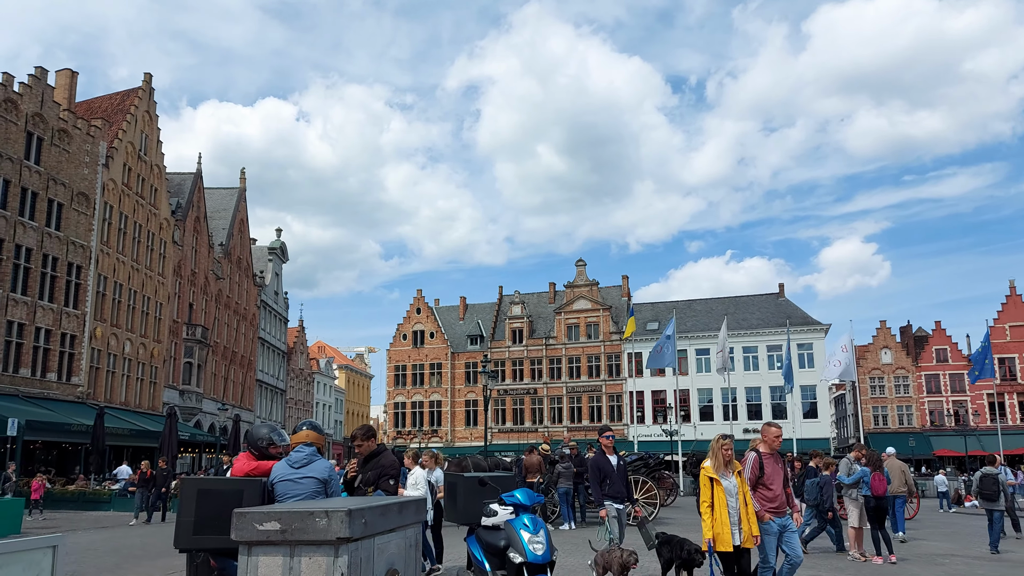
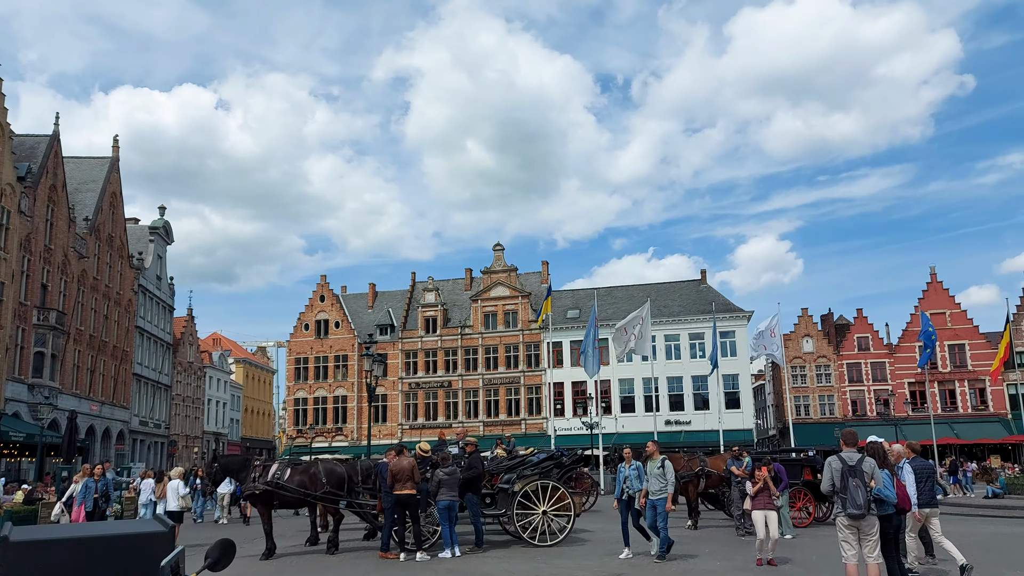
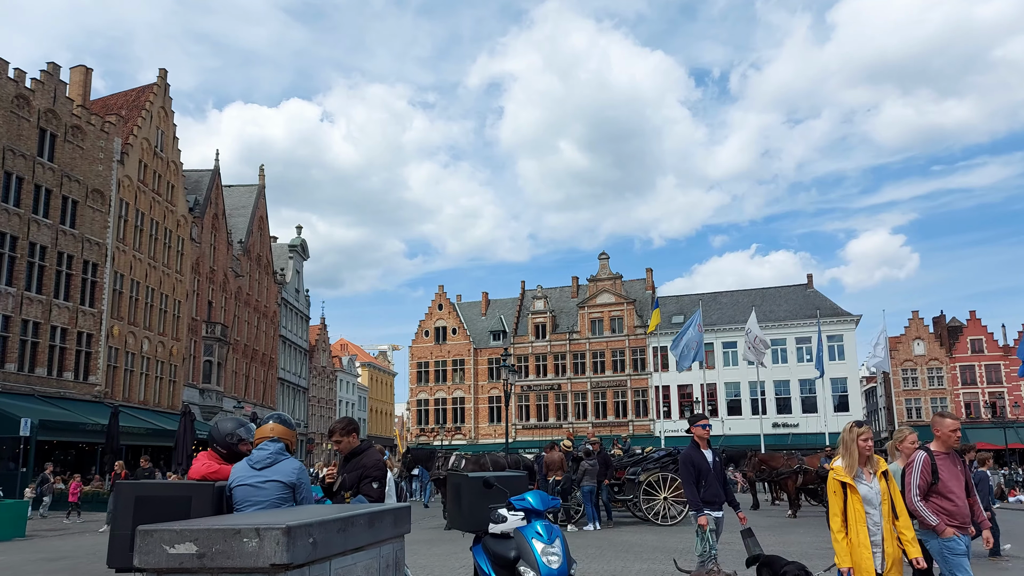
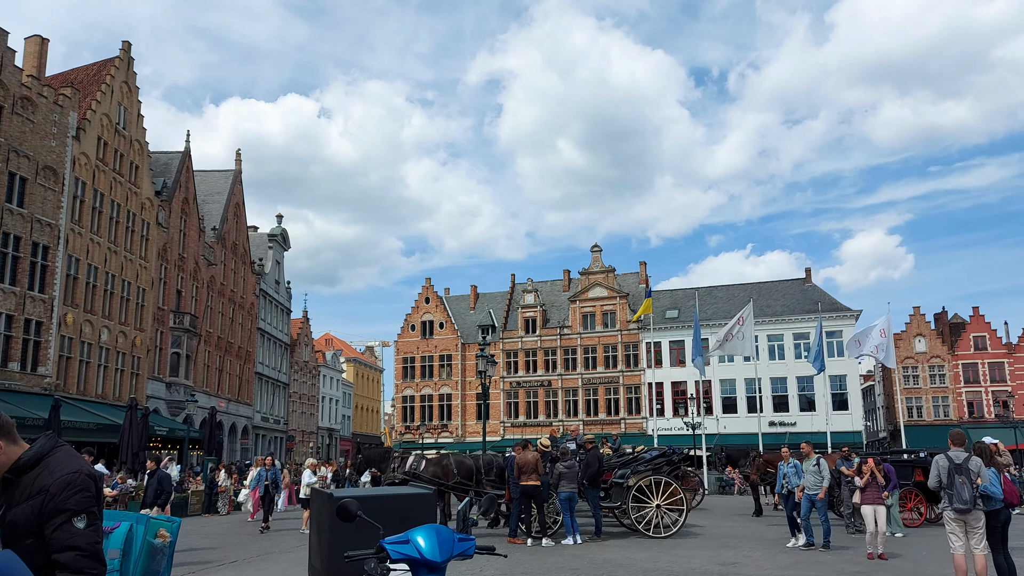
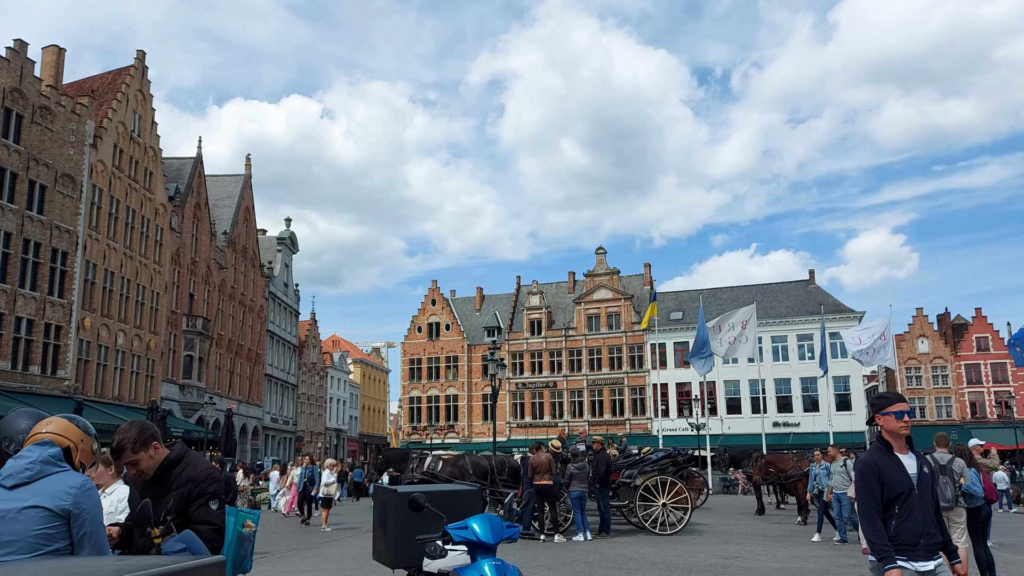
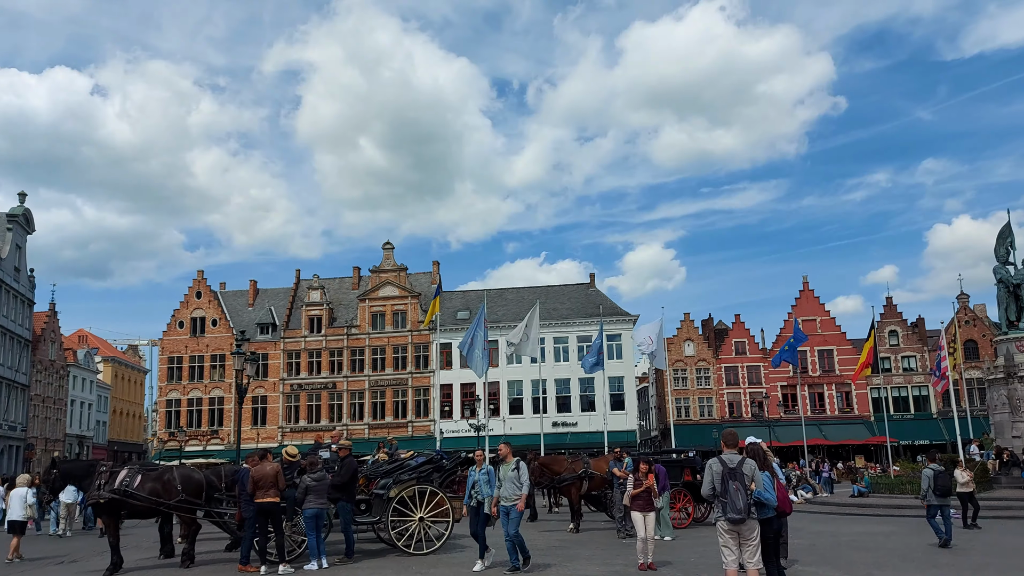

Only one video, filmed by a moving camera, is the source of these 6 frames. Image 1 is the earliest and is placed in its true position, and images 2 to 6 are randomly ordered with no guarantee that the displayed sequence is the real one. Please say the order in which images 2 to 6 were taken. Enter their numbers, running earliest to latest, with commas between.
3, 5, 4, 2, 6
